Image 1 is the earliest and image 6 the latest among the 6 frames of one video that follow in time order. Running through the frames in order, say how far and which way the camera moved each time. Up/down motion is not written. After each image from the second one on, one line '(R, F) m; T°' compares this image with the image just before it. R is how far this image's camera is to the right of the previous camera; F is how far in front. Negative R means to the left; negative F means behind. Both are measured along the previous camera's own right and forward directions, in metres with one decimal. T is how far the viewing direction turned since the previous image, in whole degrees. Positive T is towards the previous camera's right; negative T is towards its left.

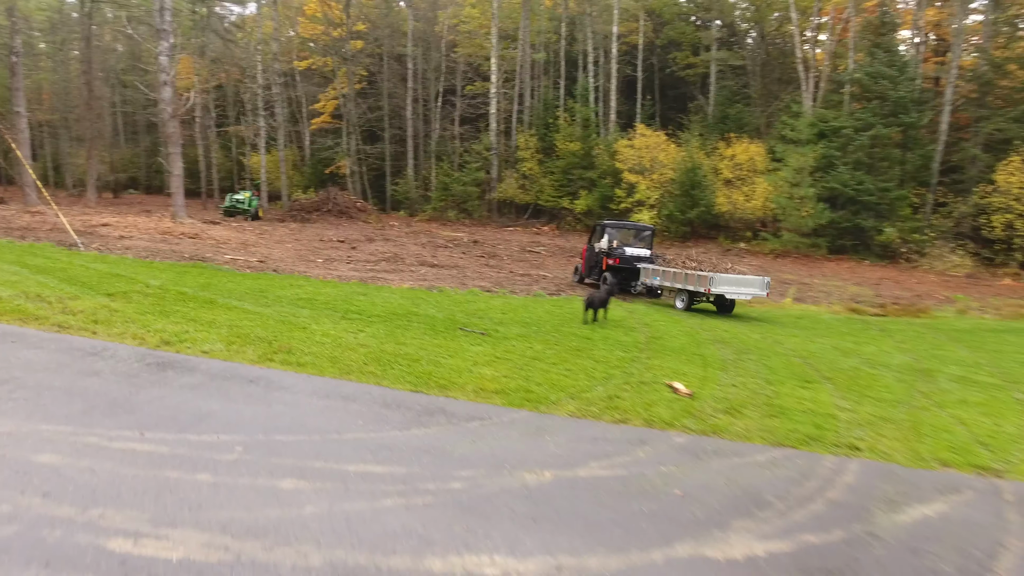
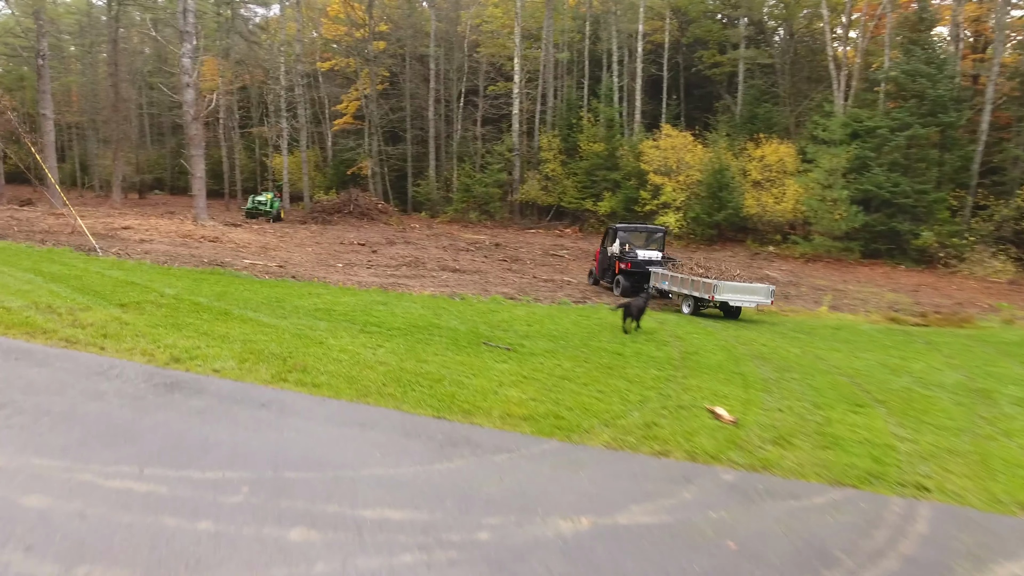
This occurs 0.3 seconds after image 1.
(-0.1, +0.4) m; -2°
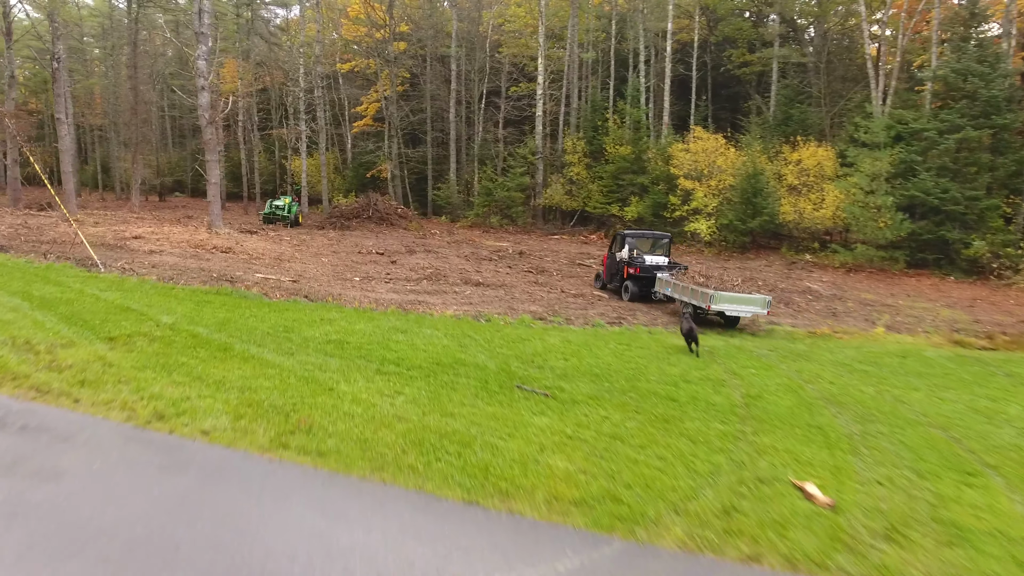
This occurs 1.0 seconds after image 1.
(-0.2, +0.8) m; -2°
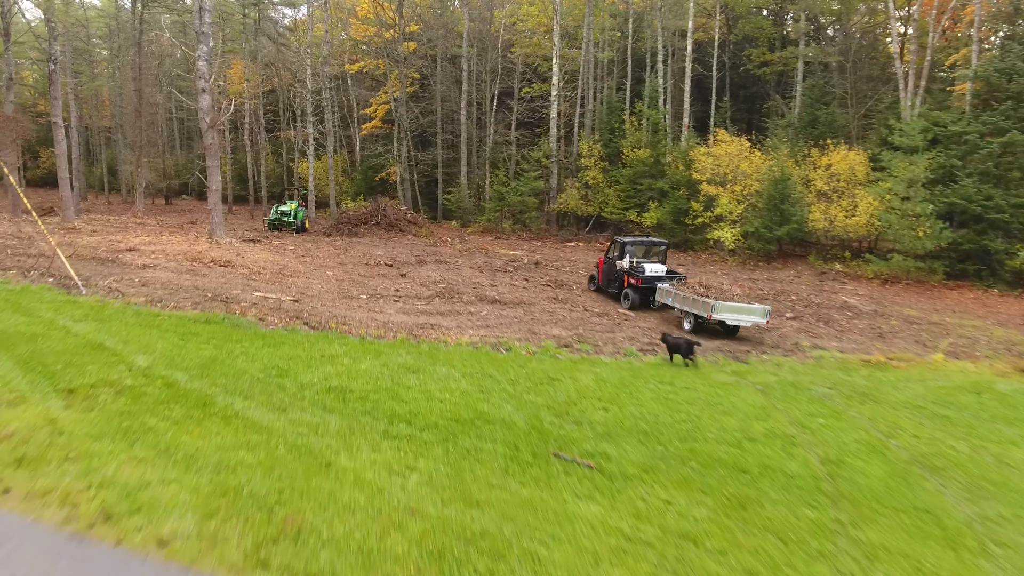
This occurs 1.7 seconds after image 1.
(-0.2, +1.0) m; -1°
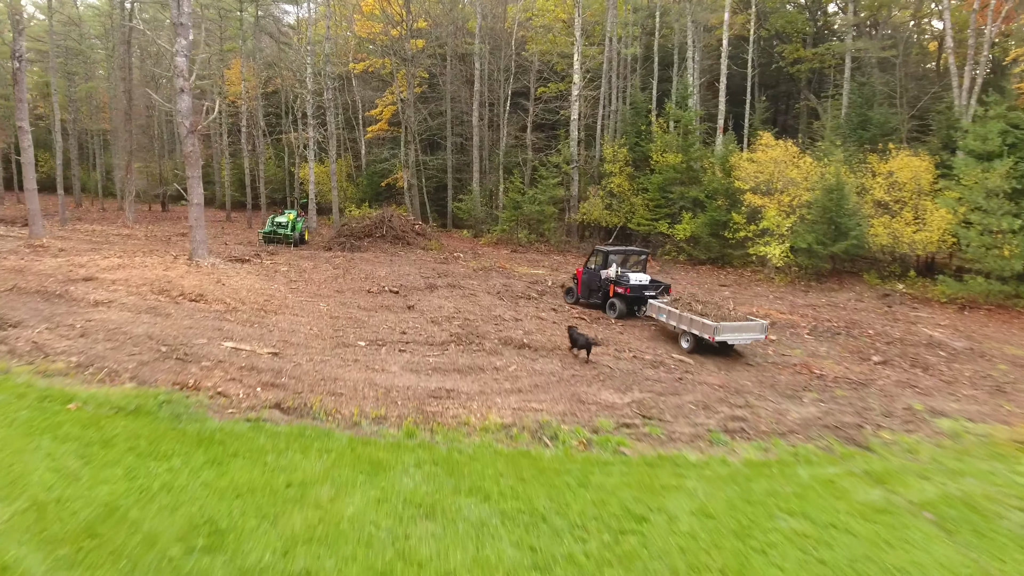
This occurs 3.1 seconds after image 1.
(-0.4, +2.3) m; -1°
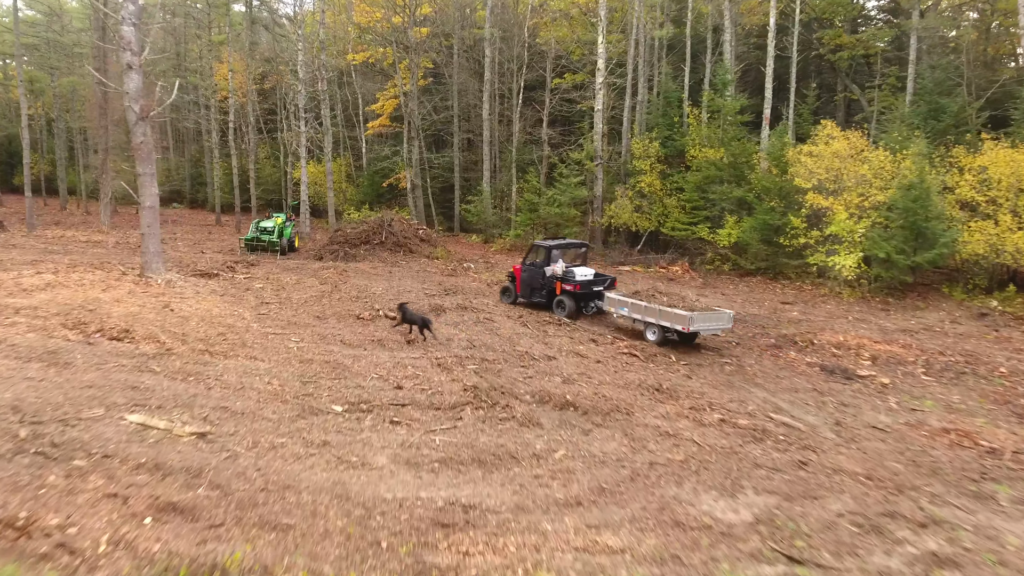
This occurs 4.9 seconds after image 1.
(-0.4, +2.9) m; 0°
